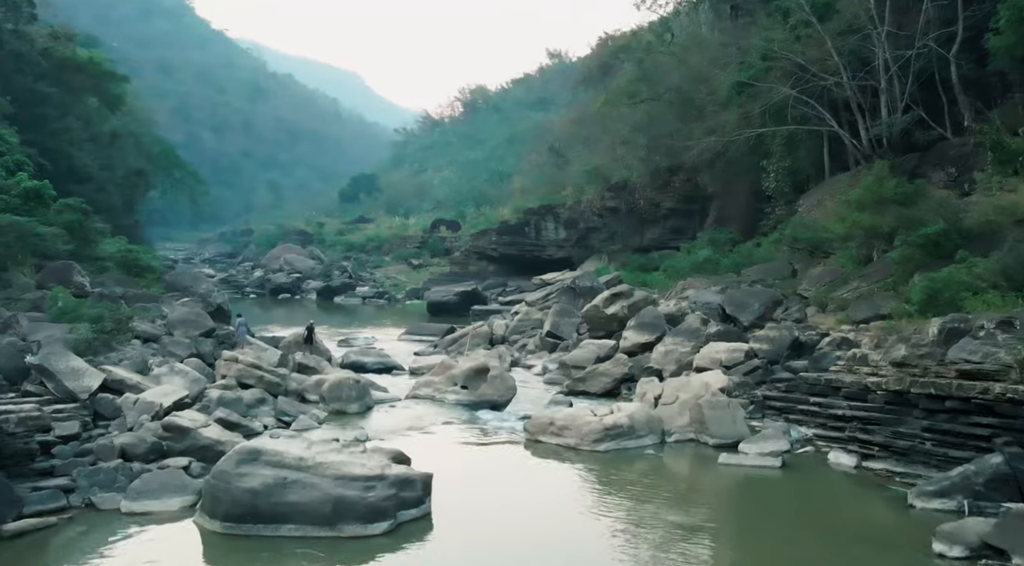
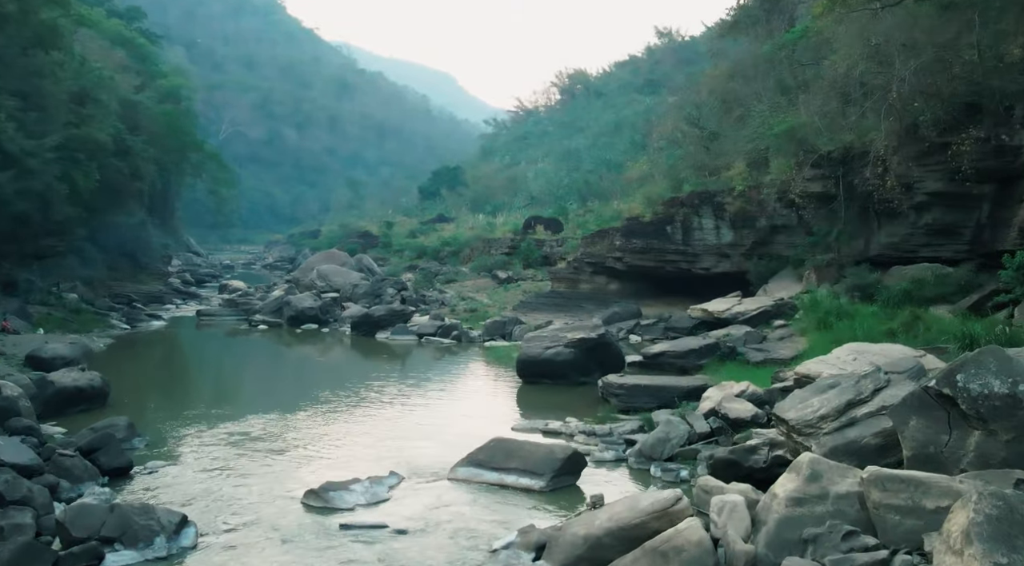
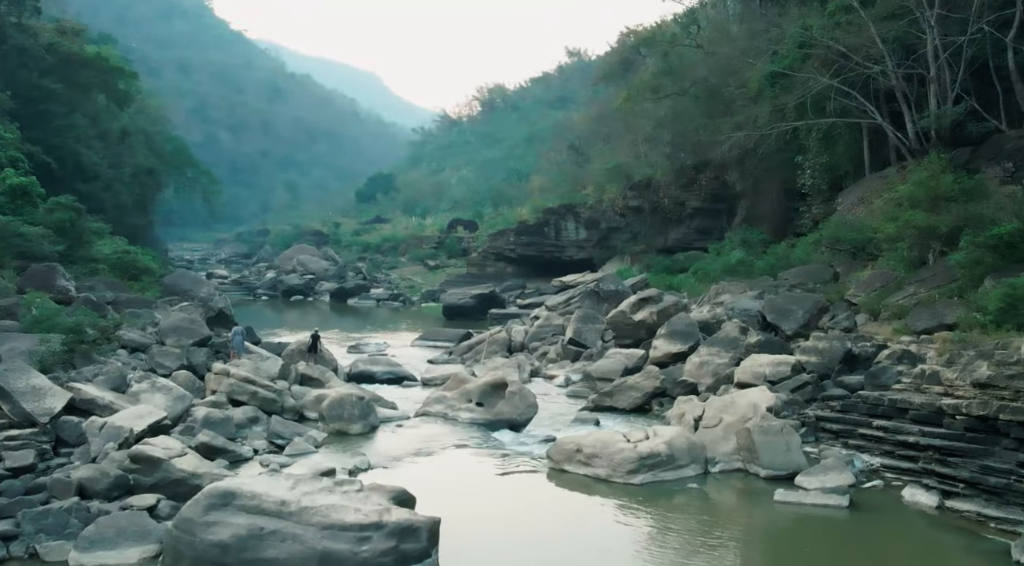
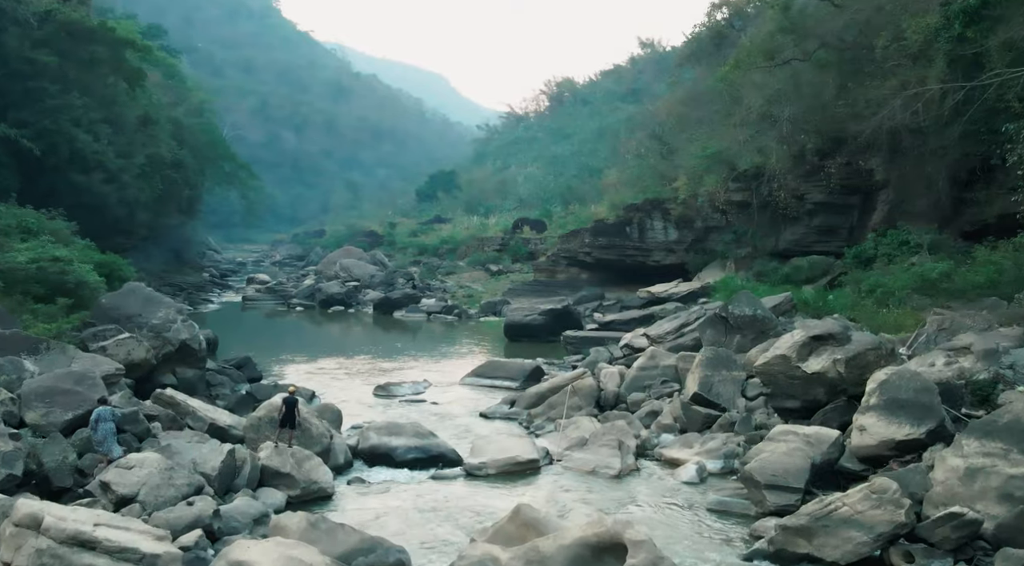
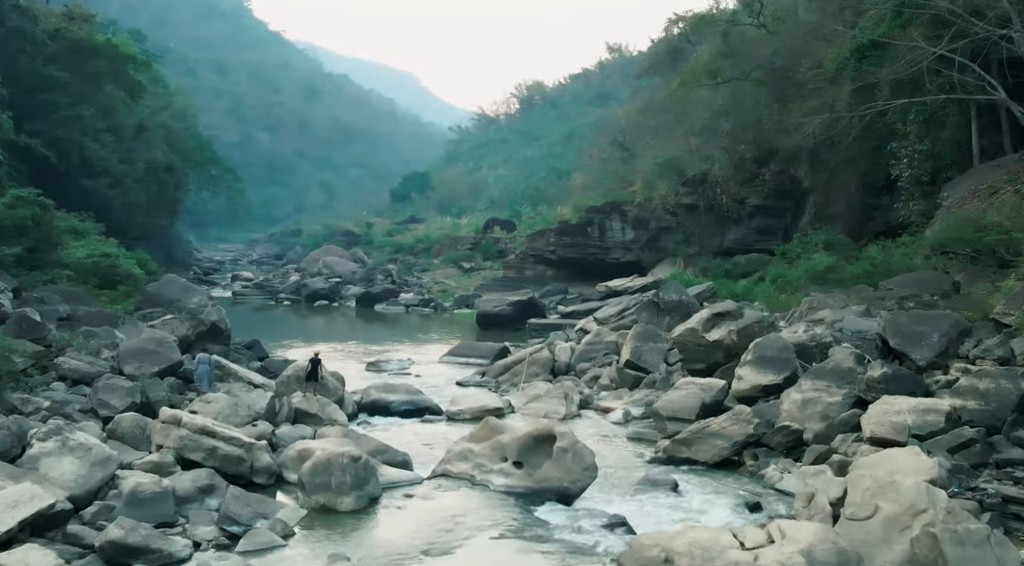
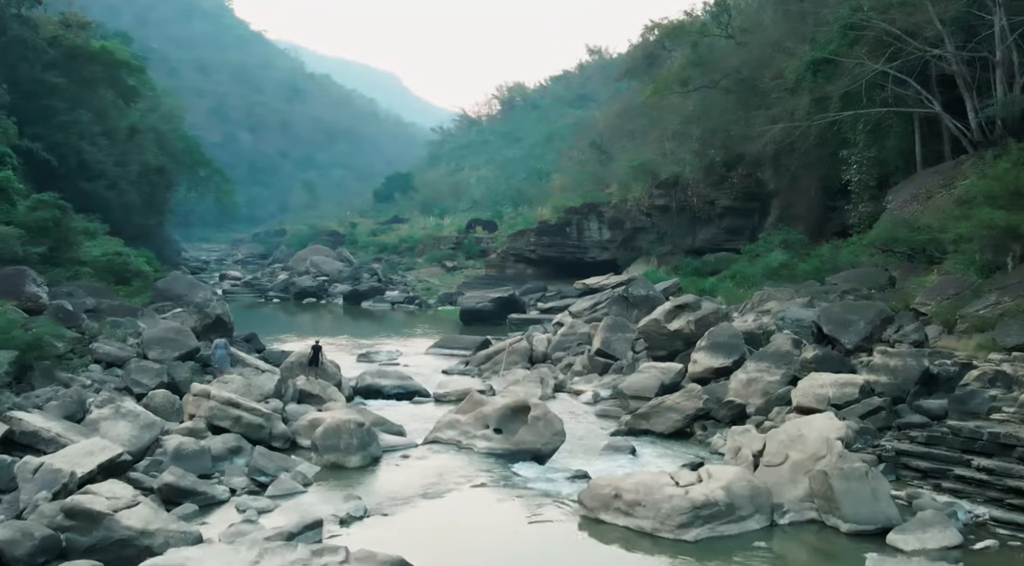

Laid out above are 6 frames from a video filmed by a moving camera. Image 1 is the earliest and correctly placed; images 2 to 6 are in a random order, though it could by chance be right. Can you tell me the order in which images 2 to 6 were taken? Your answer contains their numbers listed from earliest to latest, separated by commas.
3, 6, 5, 4, 2
